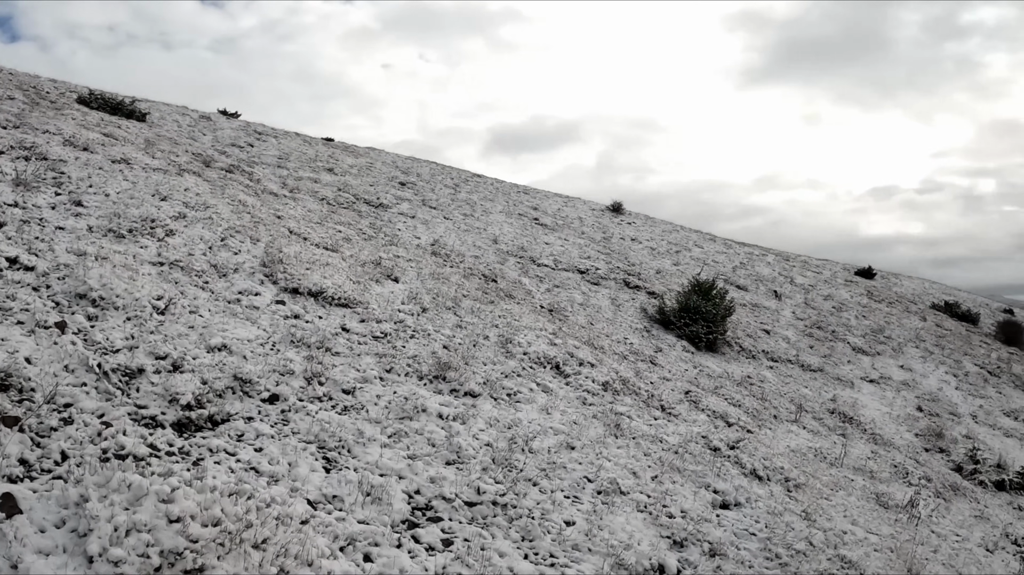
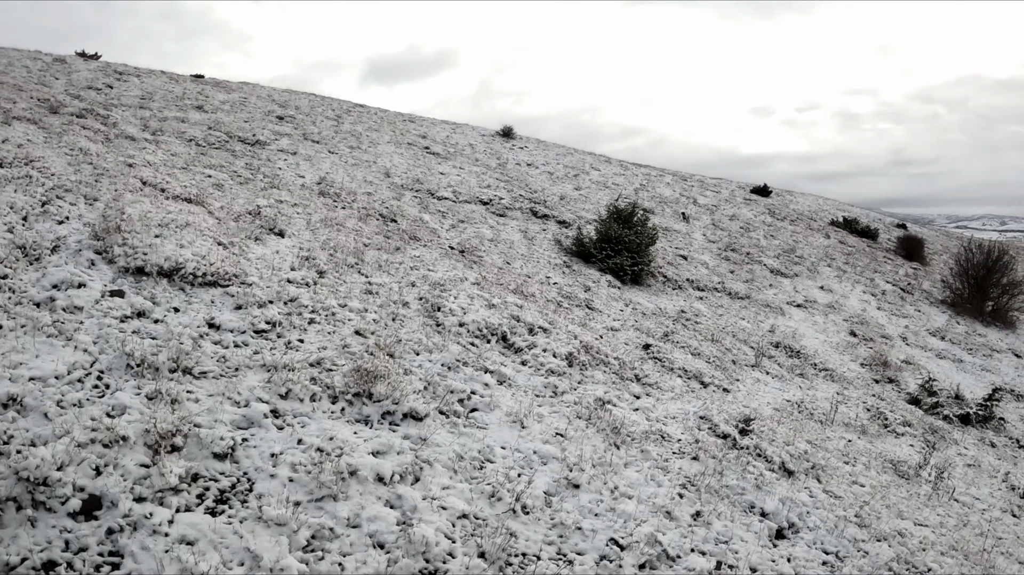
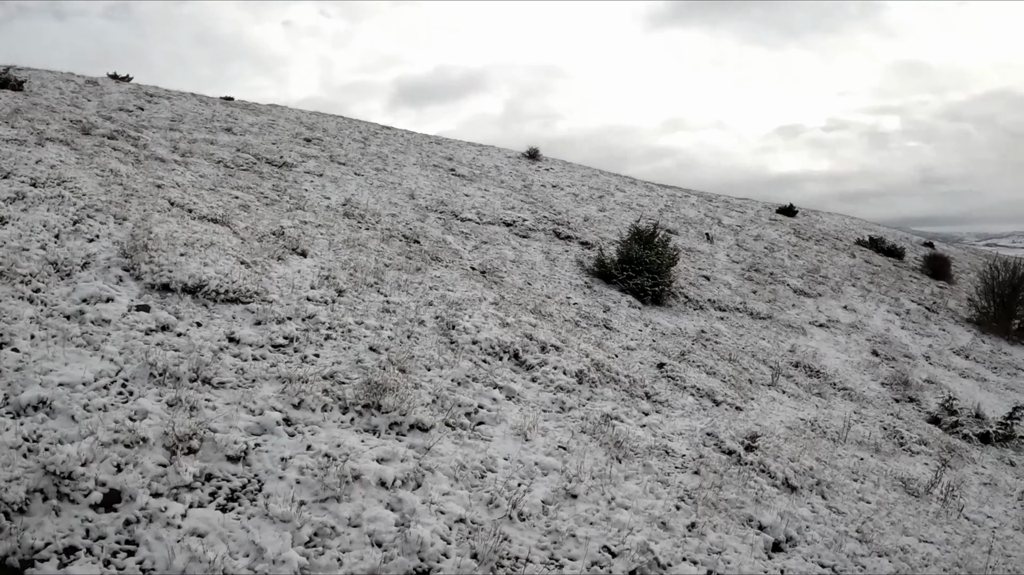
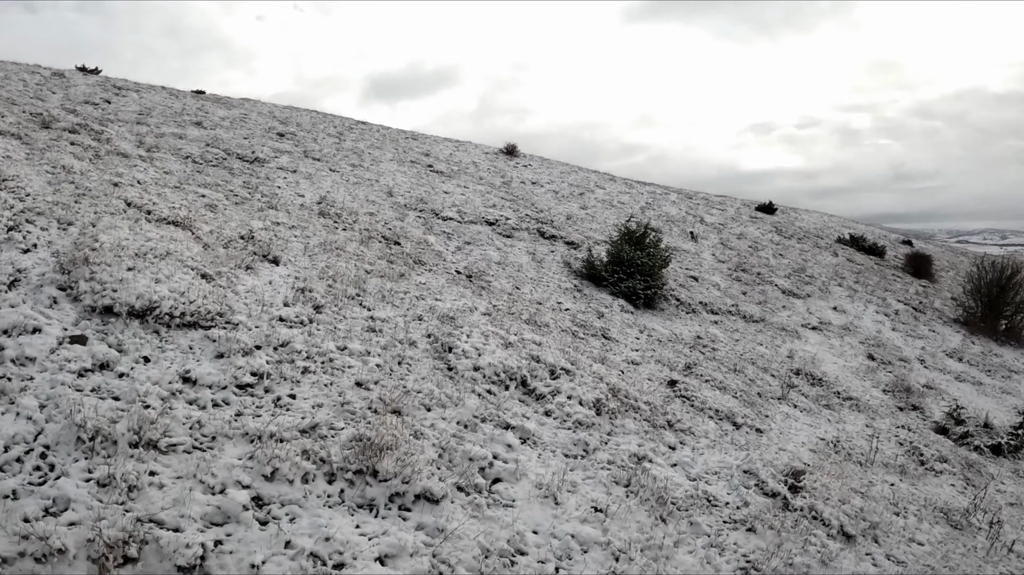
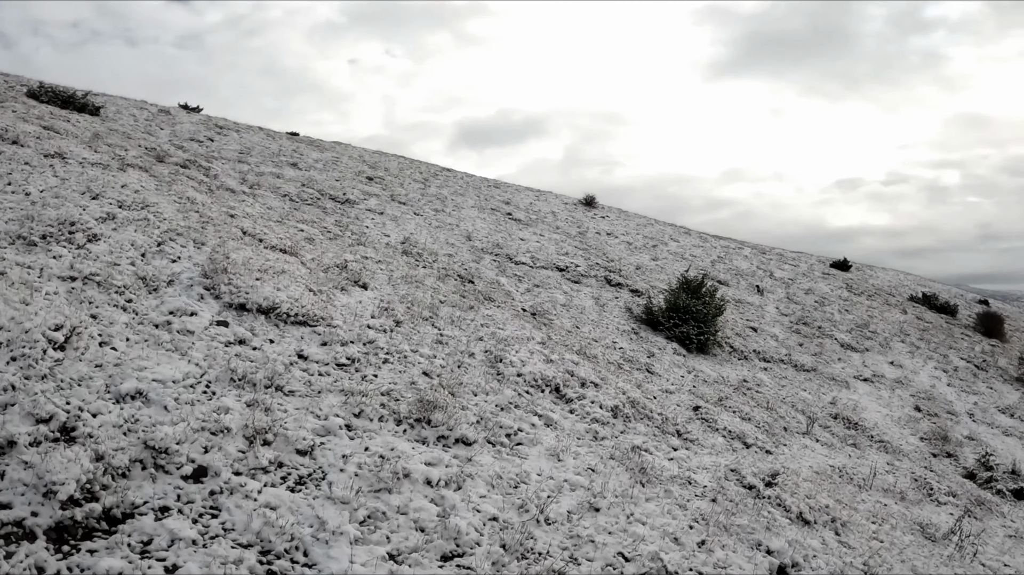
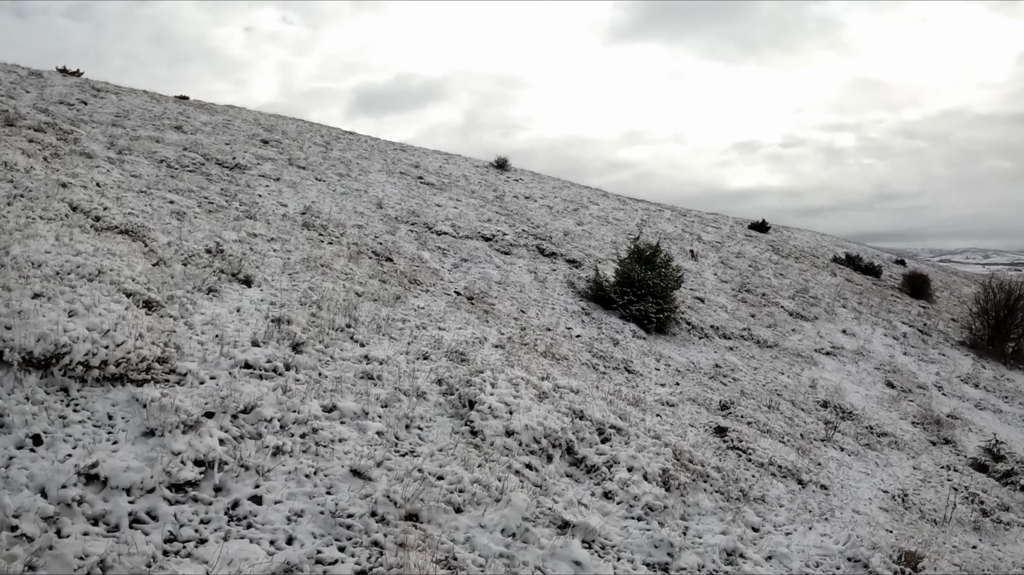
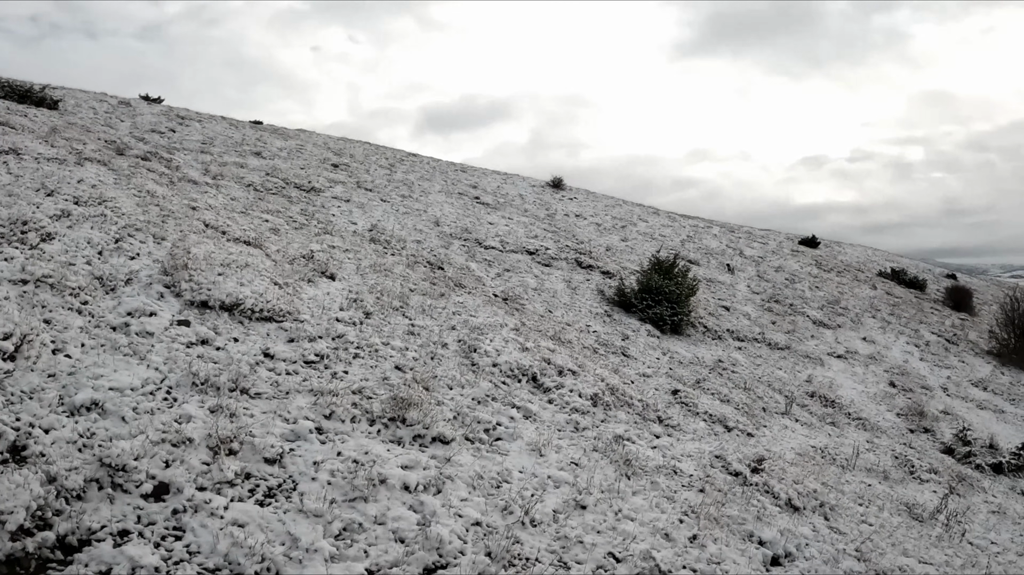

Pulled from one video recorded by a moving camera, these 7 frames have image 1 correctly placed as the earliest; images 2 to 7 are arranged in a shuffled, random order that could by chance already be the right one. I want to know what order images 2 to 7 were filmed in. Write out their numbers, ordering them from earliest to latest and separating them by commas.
5, 7, 3, 2, 4, 6
